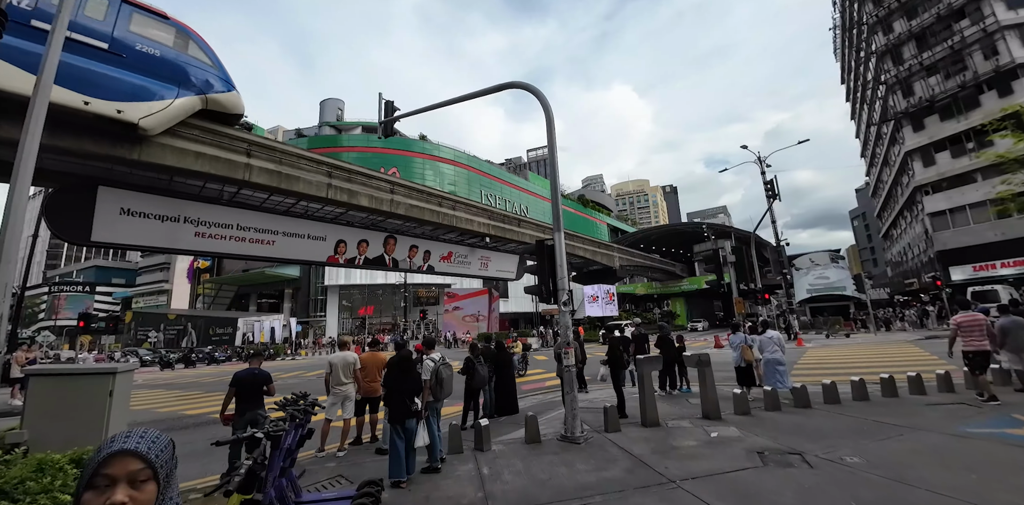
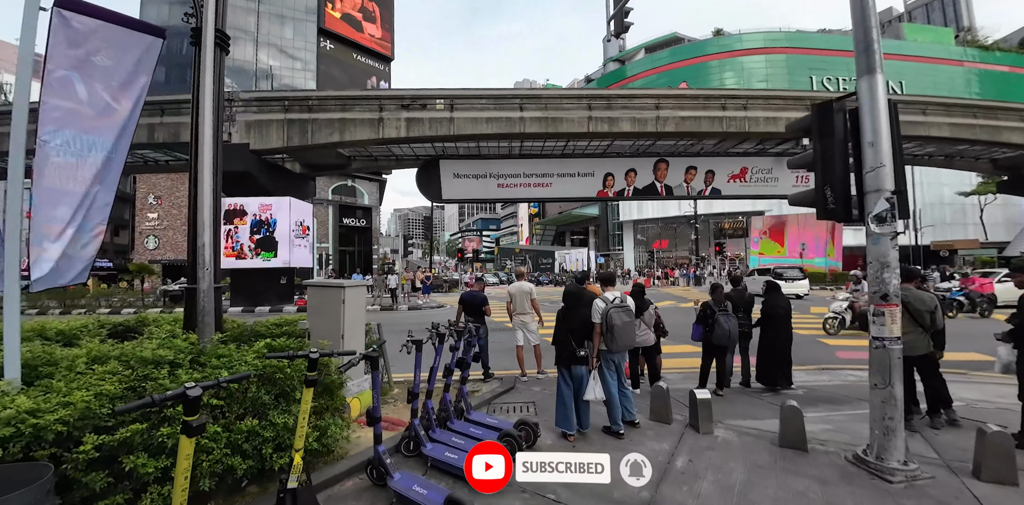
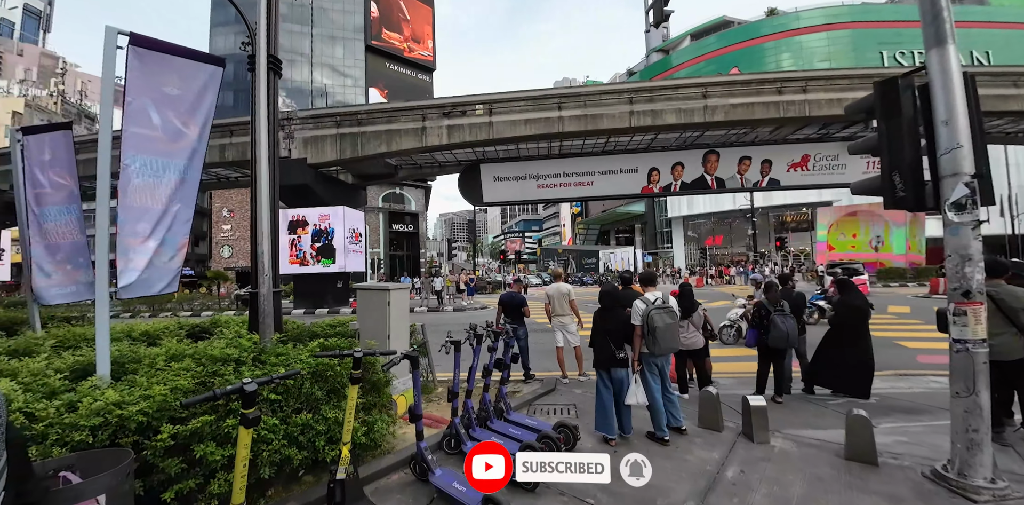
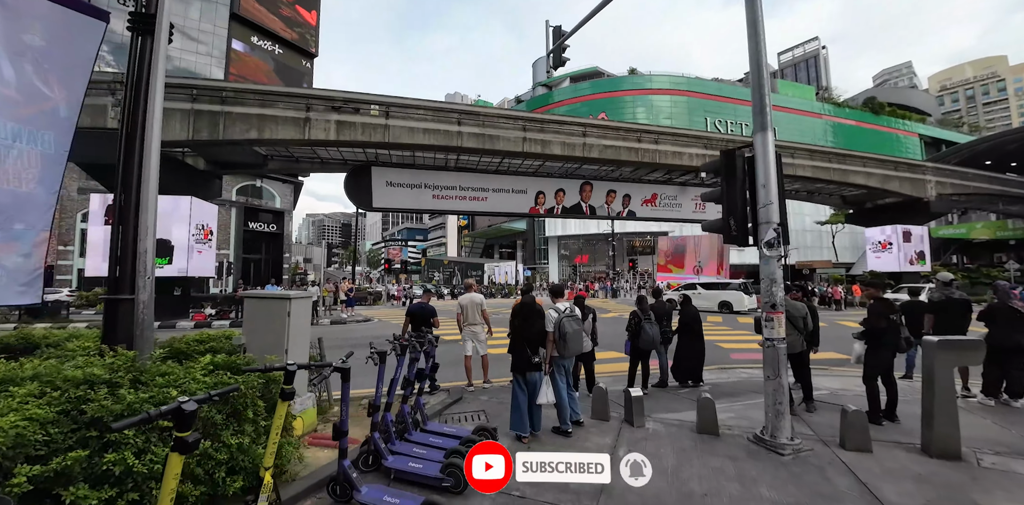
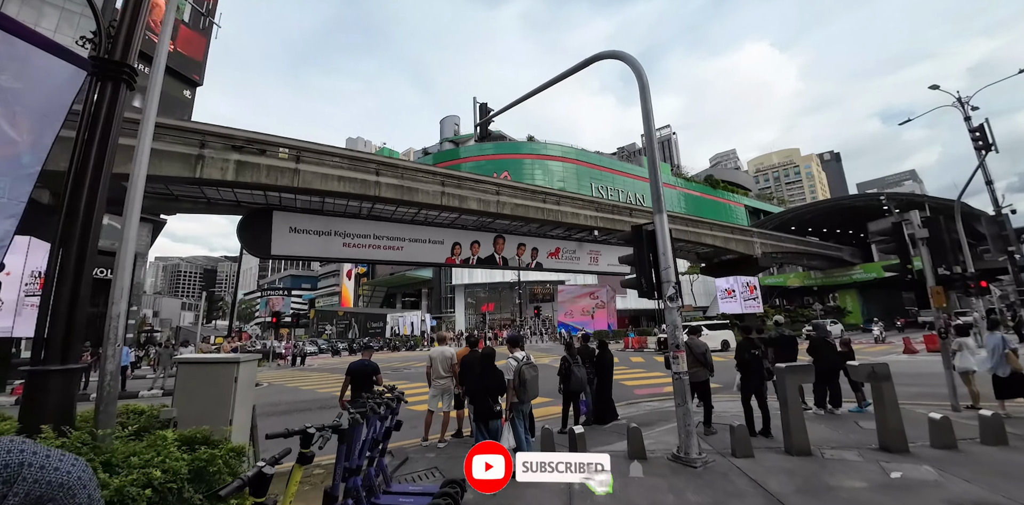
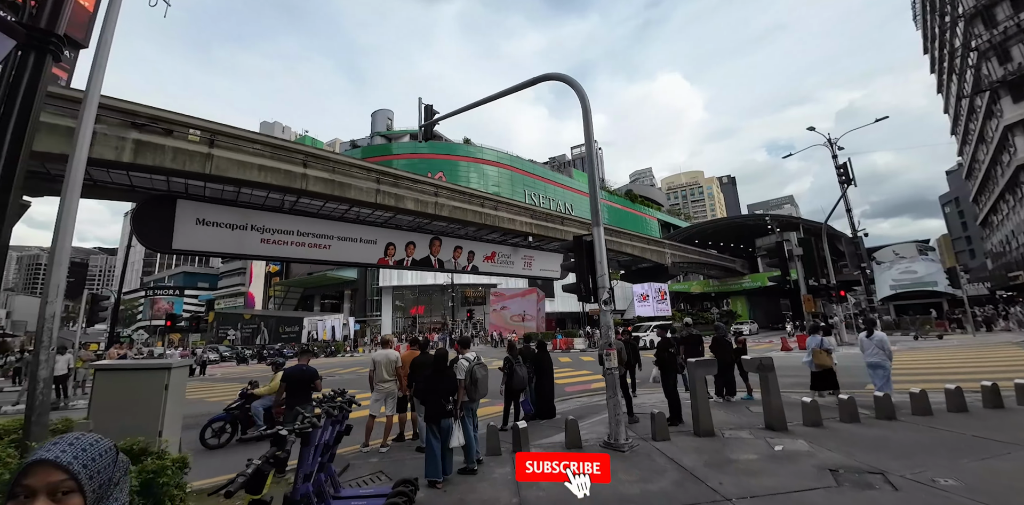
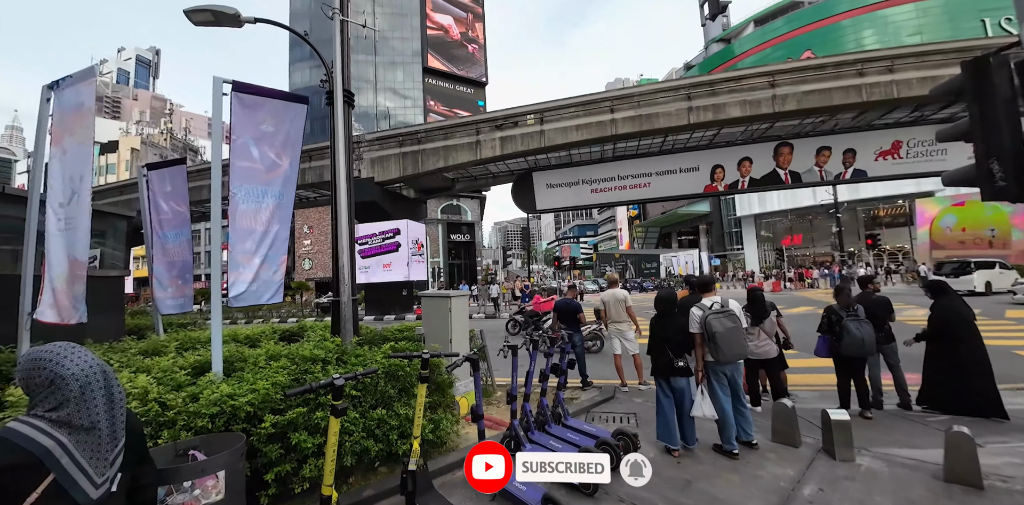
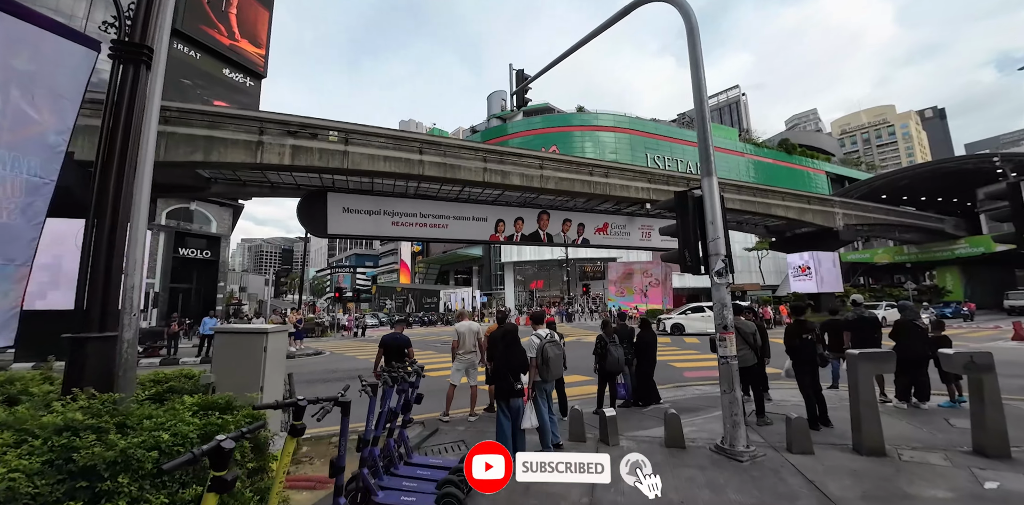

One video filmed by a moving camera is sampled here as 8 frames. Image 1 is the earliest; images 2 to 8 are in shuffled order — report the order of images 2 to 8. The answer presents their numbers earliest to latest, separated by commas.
6, 5, 8, 4, 2, 3, 7
